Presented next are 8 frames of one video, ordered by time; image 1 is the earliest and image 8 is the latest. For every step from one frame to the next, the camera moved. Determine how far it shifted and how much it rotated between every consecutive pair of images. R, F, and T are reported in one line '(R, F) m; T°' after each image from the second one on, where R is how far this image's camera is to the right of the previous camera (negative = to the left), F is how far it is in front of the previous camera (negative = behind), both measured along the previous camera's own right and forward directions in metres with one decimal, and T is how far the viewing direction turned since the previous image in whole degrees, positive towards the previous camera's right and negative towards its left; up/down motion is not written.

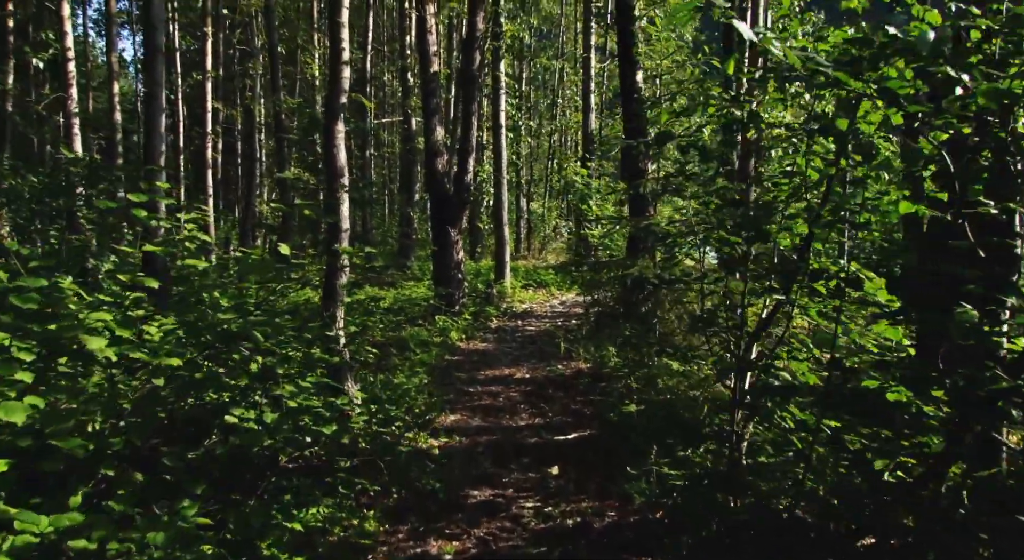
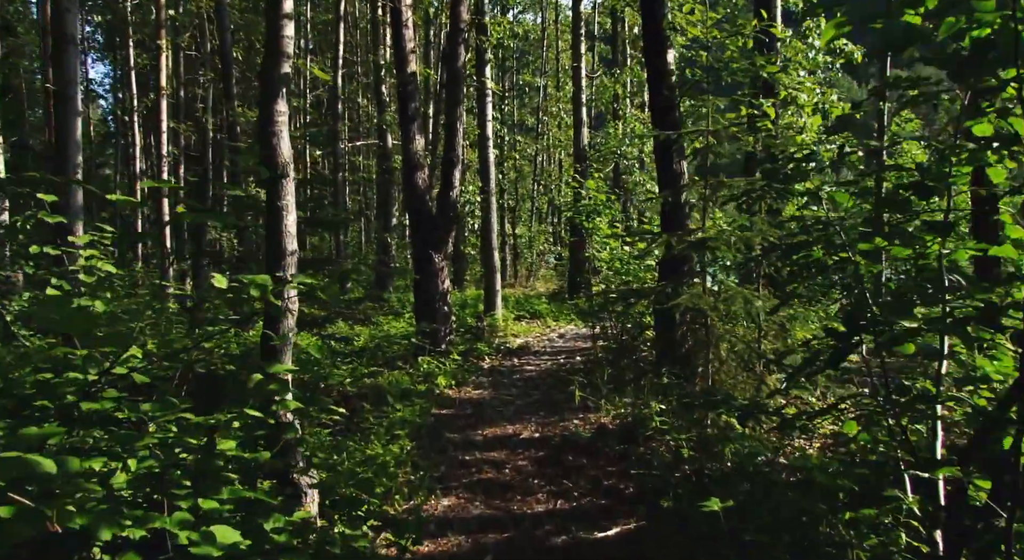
(-0.2, +2.4) m; +1°
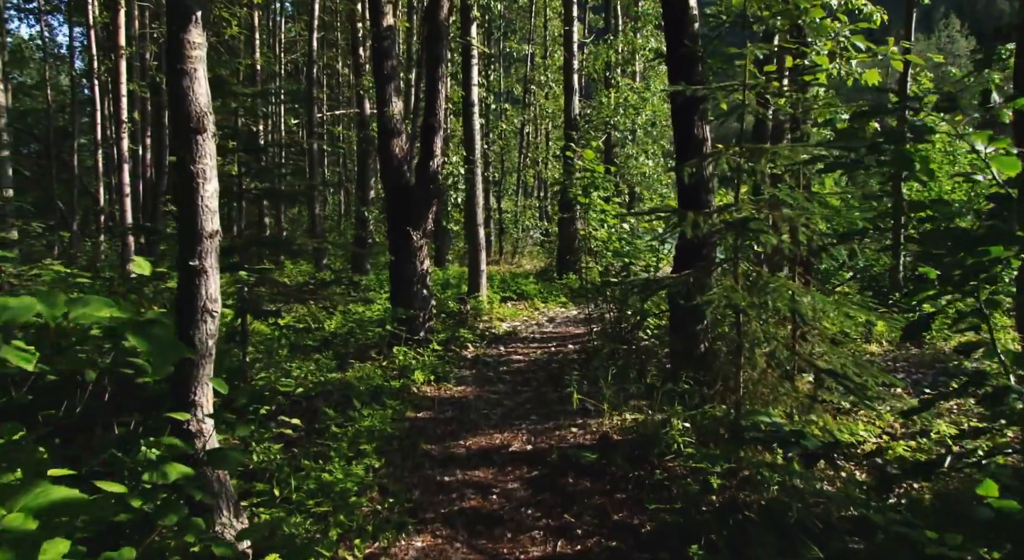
(0.0, +1.4) m; +1°
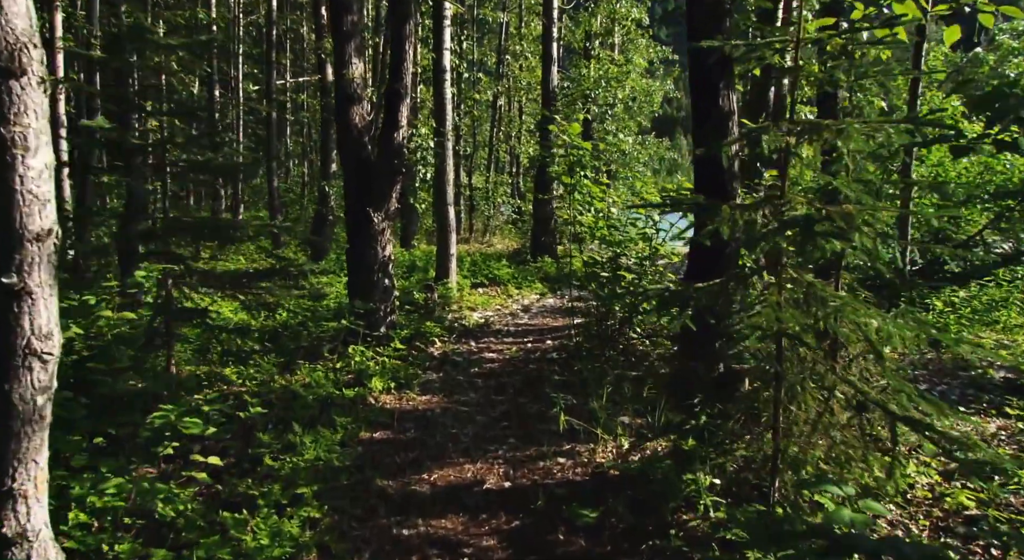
(-0.1, +1.5) m; +2°
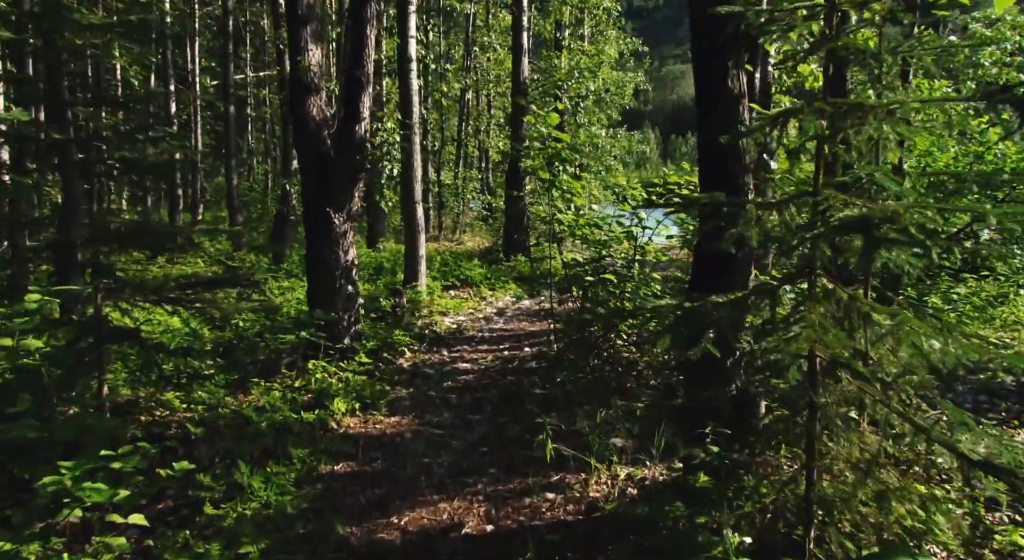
(-0.1, +0.9) m; +2°
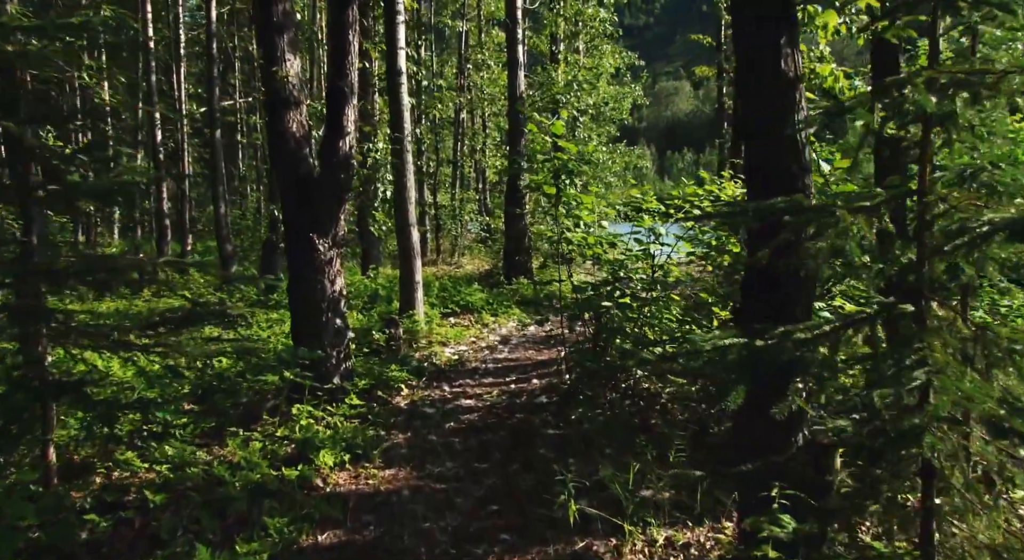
(-0.1, +1.0) m; 0°
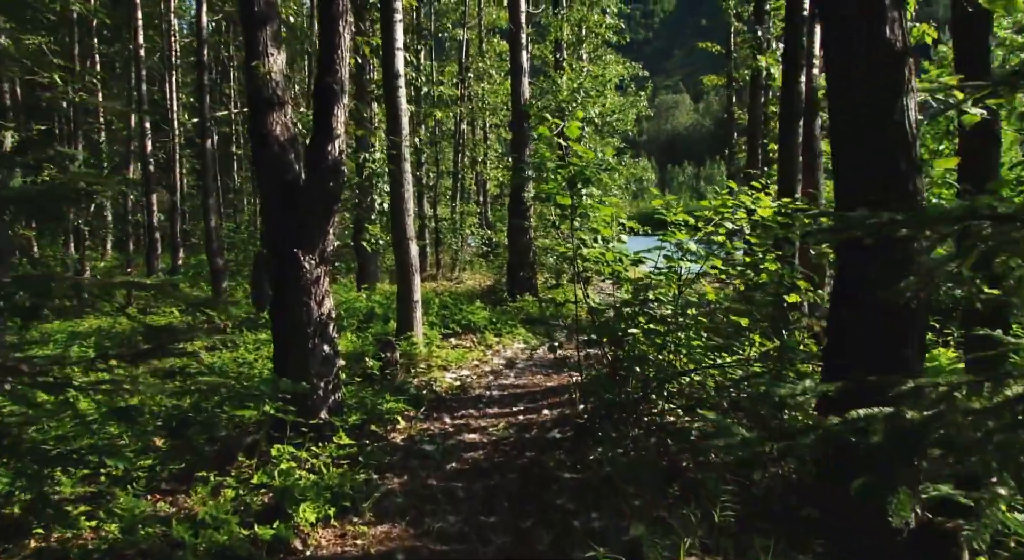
(-0.1, +1.0) m; 0°
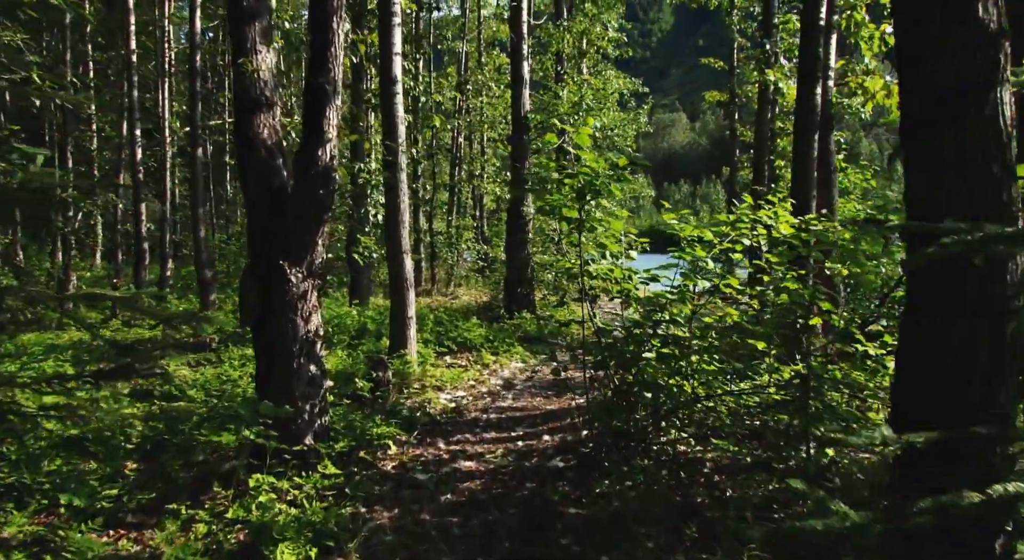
(-0.1, +0.6) m; 0°
